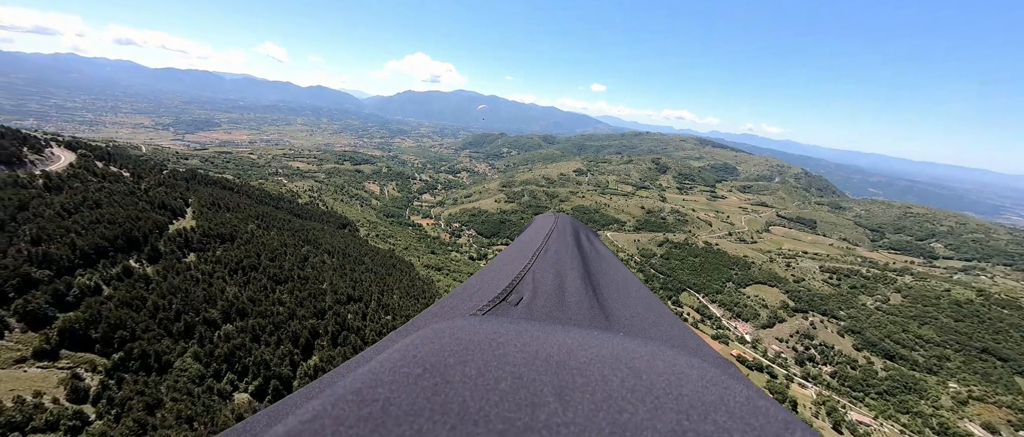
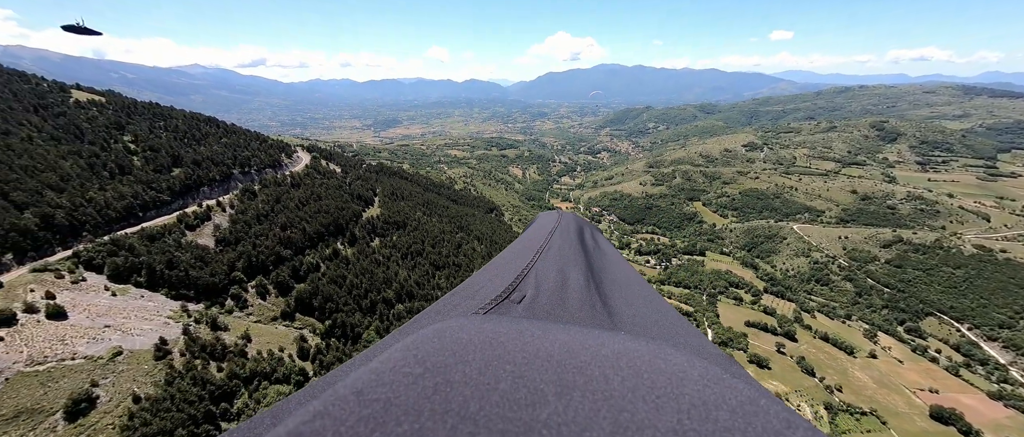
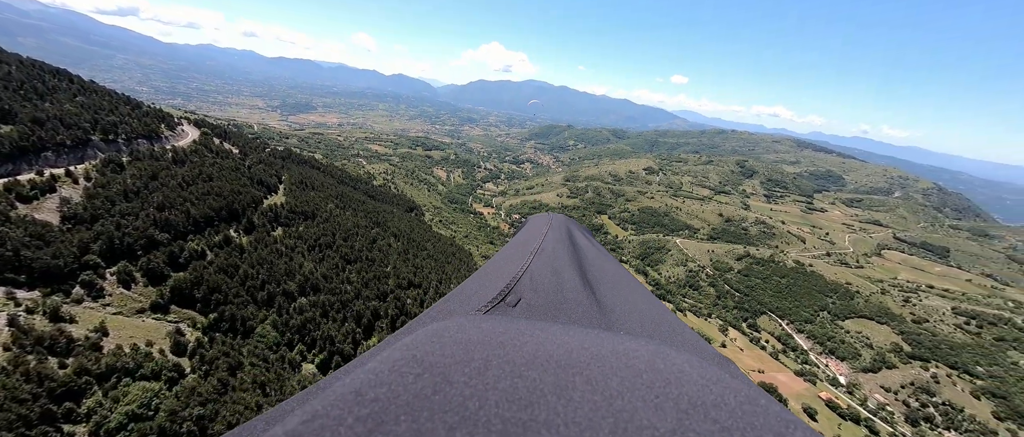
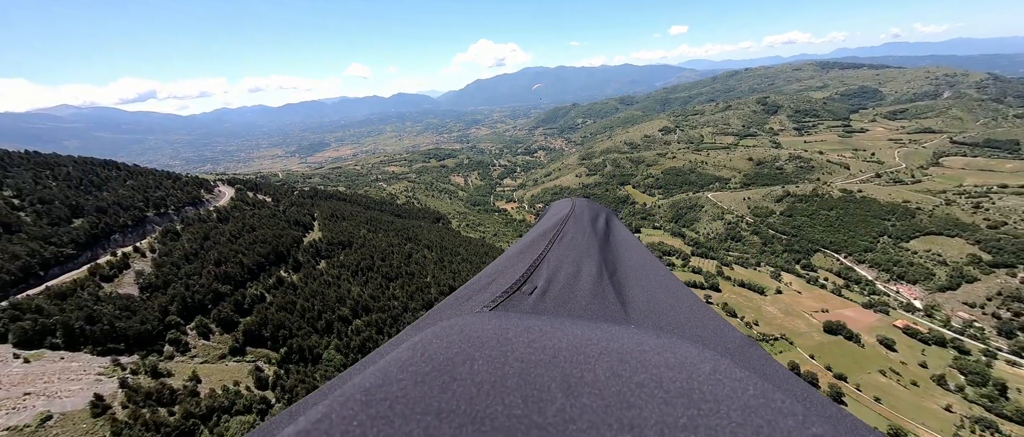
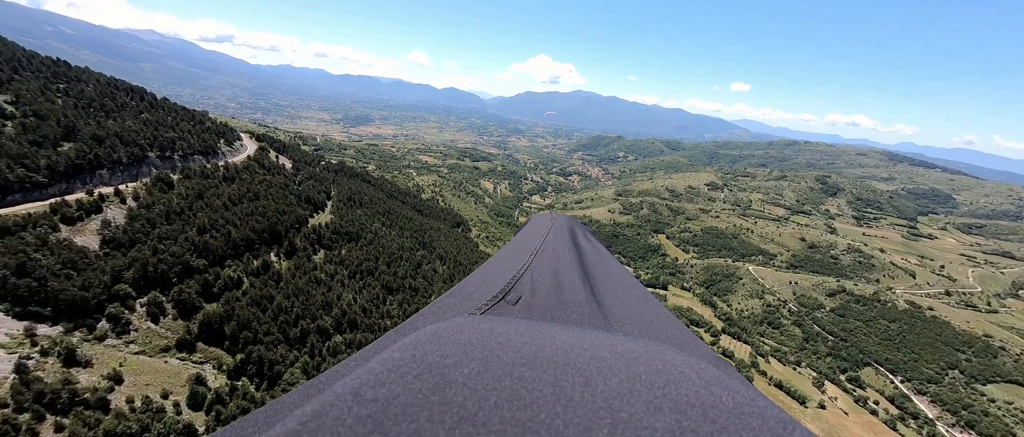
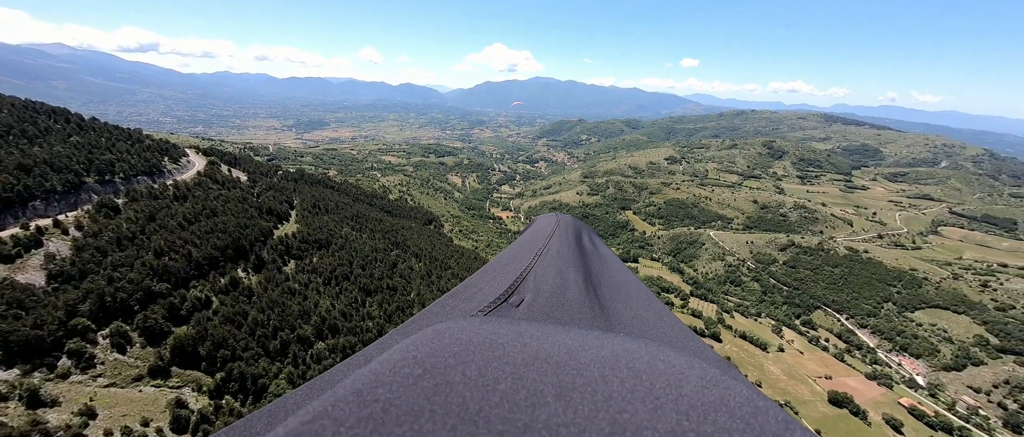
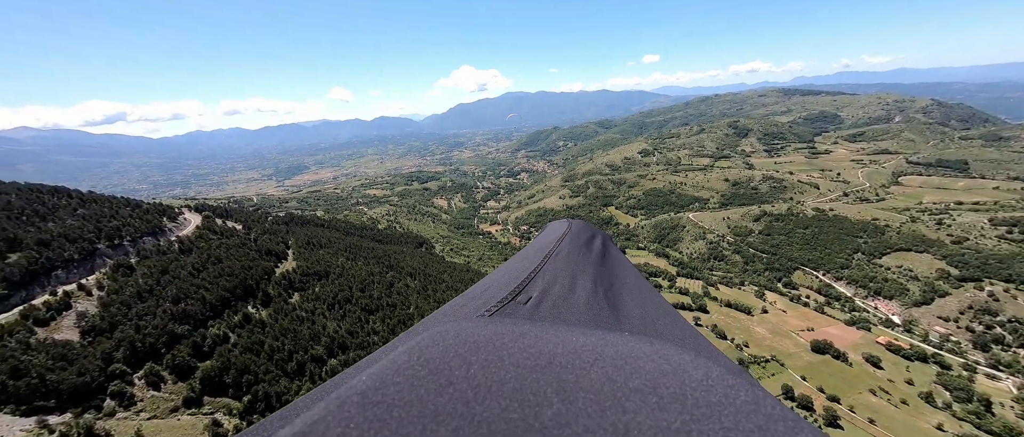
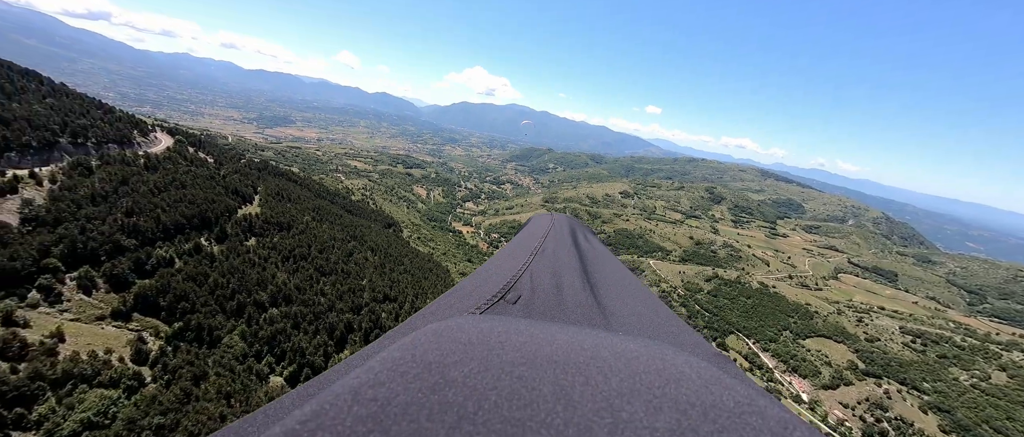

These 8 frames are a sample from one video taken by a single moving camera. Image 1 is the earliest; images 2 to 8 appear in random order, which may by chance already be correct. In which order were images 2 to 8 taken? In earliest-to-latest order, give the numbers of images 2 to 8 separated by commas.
8, 4, 3, 7, 2, 6, 5
